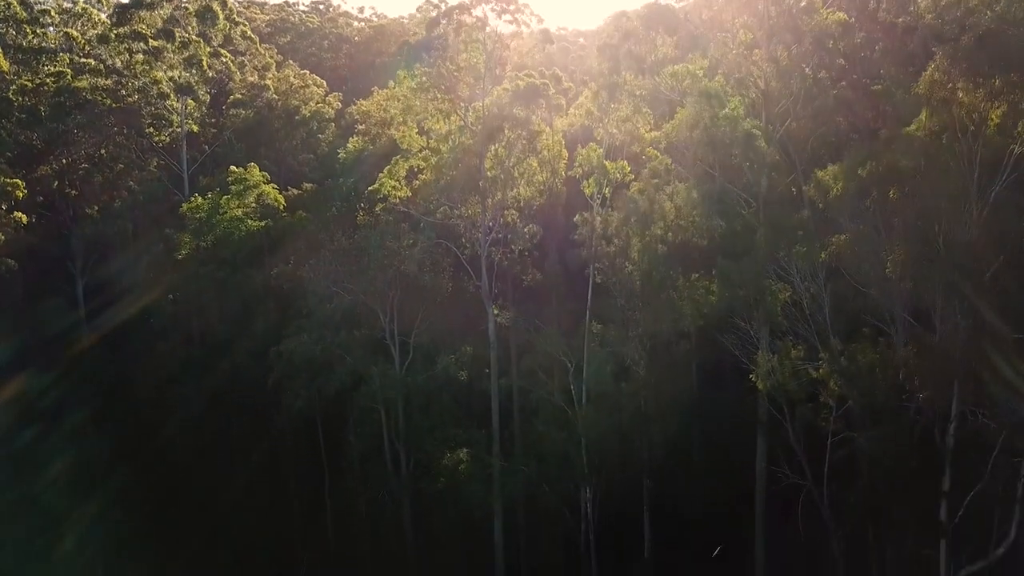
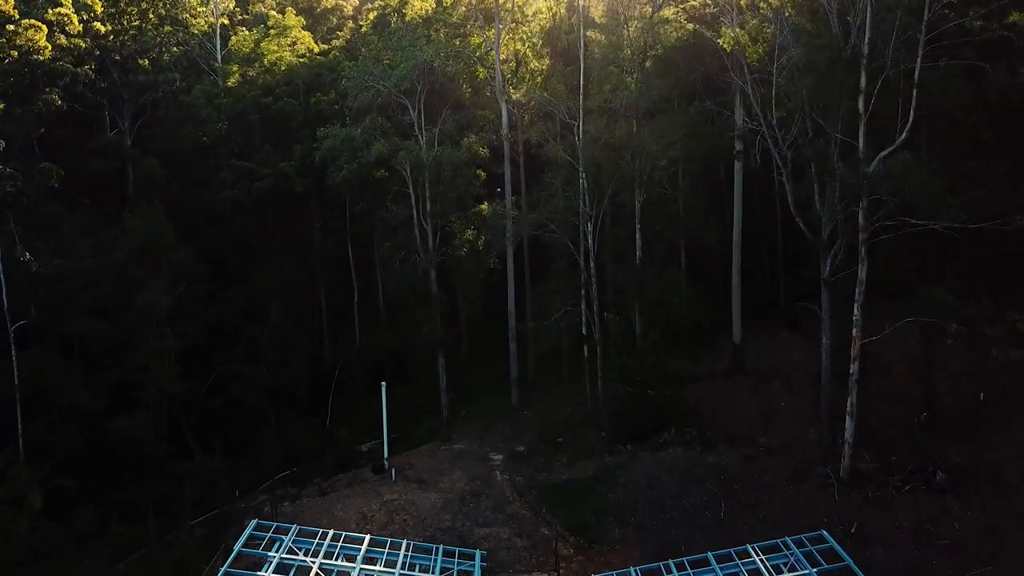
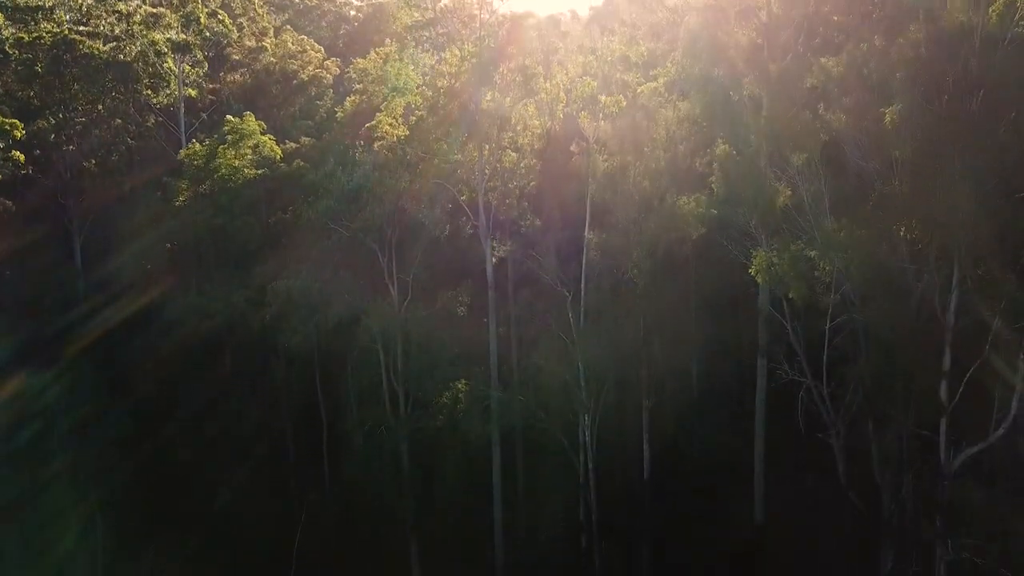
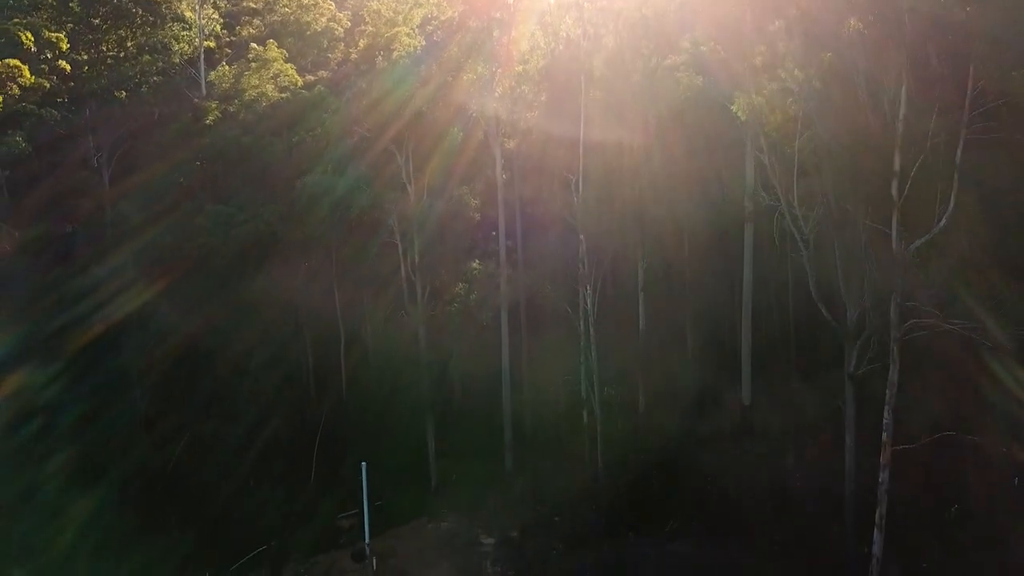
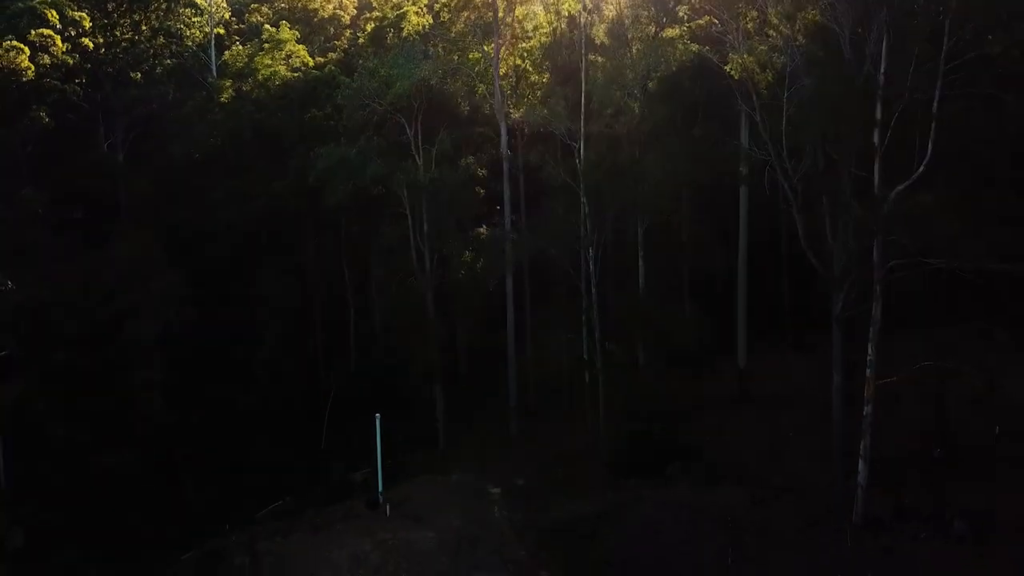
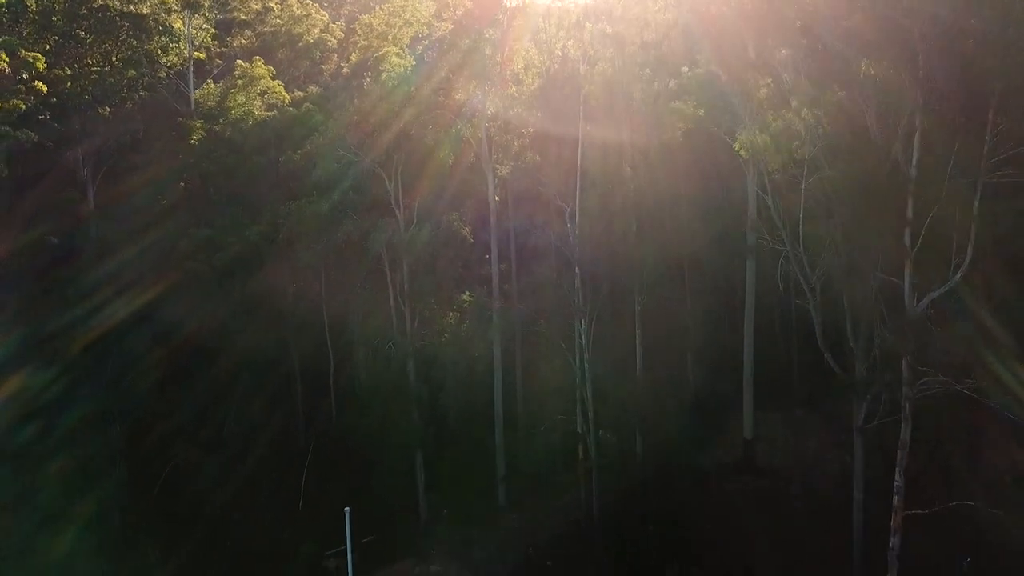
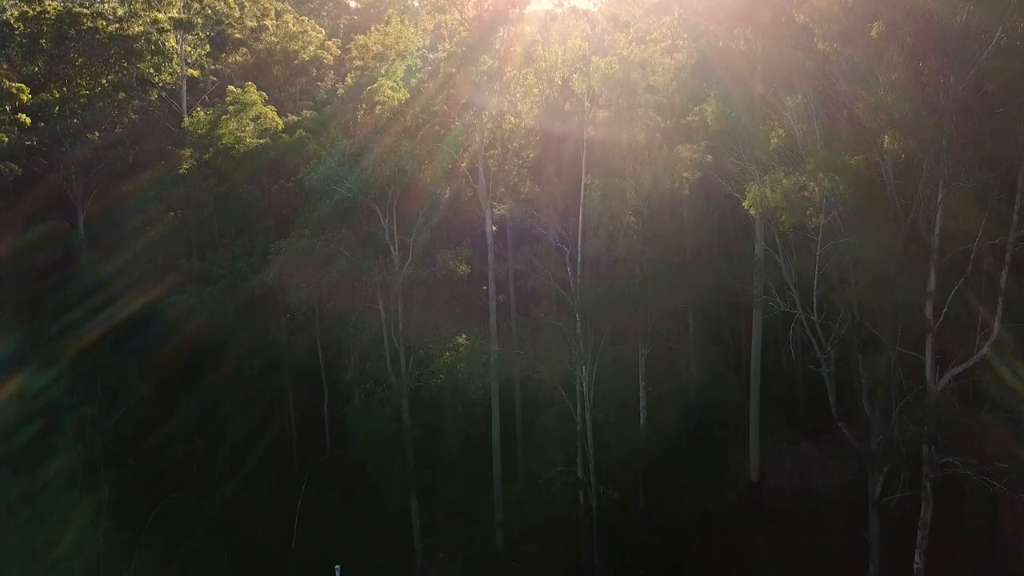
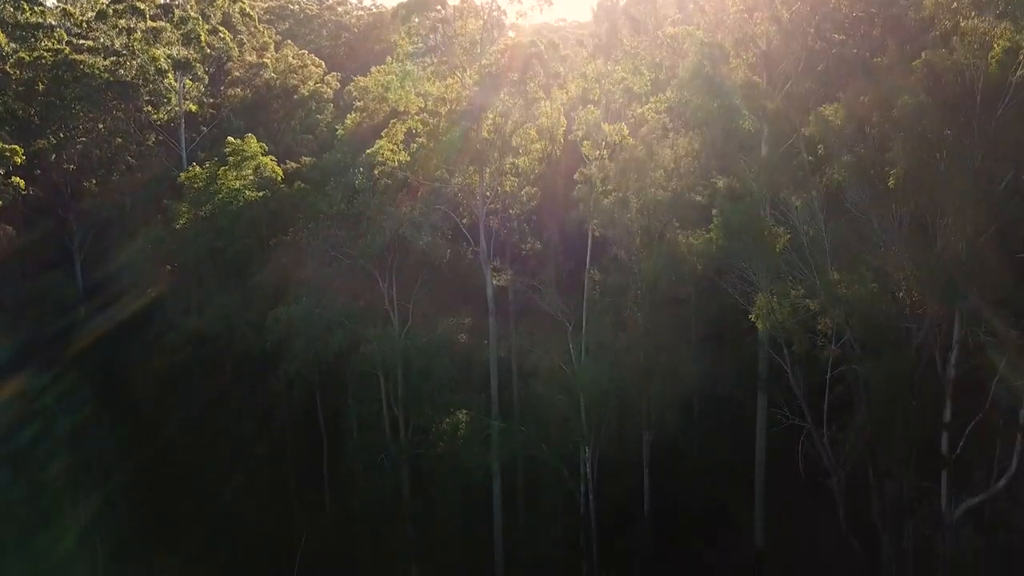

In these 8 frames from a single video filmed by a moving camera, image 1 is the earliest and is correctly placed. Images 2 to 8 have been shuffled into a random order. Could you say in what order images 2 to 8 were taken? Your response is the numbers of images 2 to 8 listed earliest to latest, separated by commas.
8, 3, 7, 6, 4, 5, 2
